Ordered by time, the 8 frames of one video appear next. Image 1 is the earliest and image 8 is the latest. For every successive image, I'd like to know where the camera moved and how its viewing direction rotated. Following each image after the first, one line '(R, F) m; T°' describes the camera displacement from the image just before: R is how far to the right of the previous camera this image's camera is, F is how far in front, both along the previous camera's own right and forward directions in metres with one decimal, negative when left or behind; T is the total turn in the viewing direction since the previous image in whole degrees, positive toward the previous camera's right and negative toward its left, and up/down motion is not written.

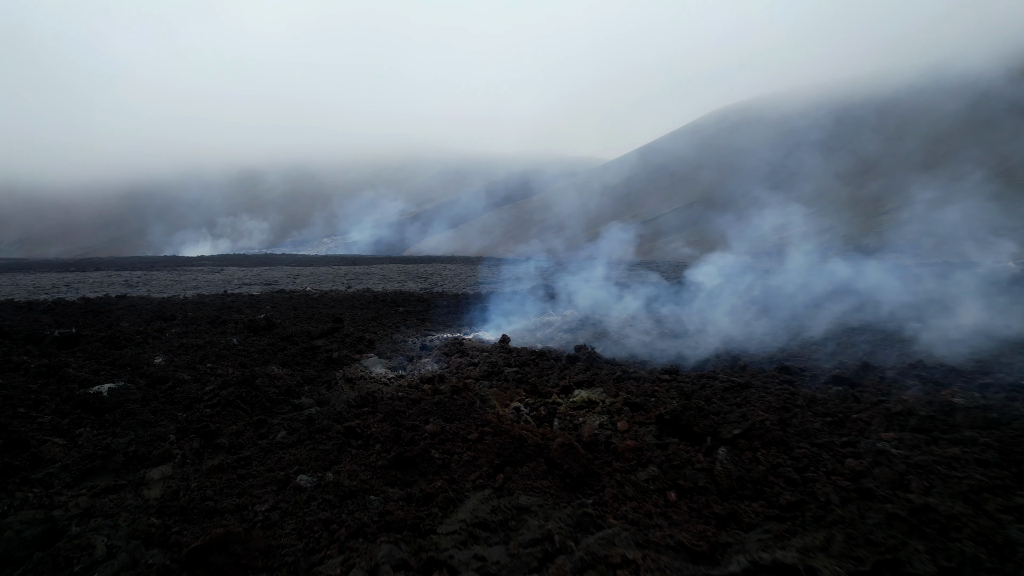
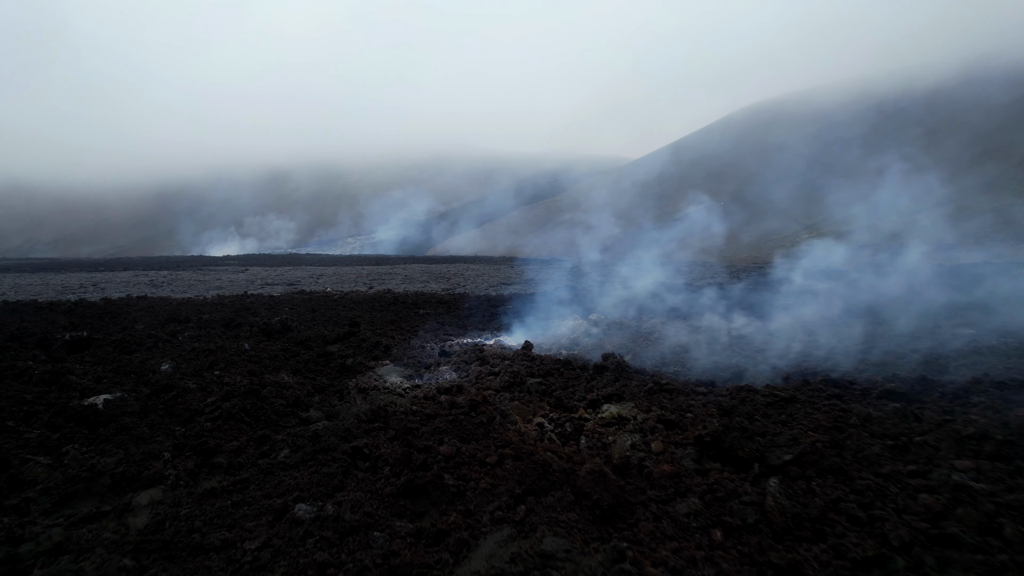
(0.0, +0.5) m; -2°
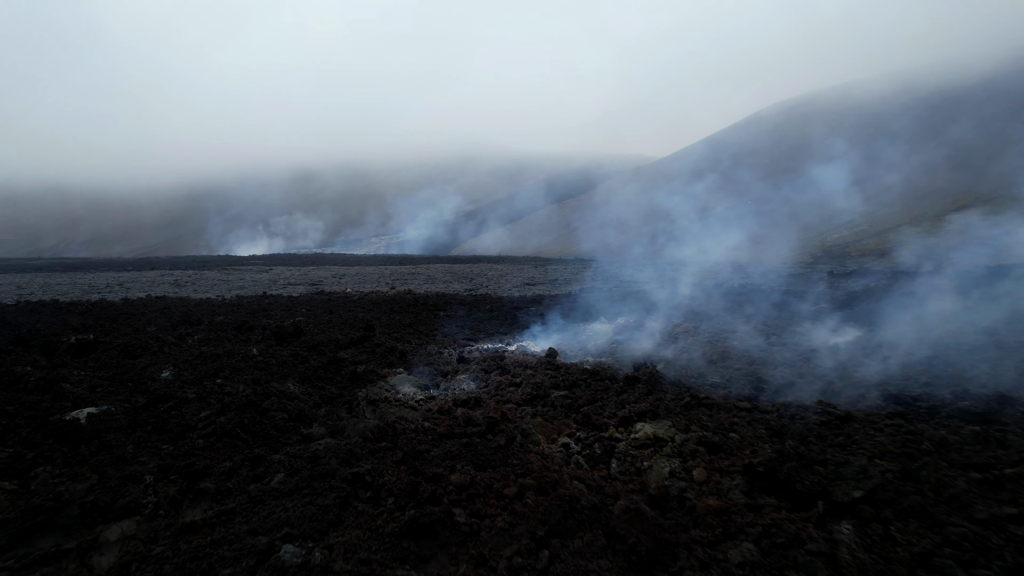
(0.0, +0.6) m; -2°
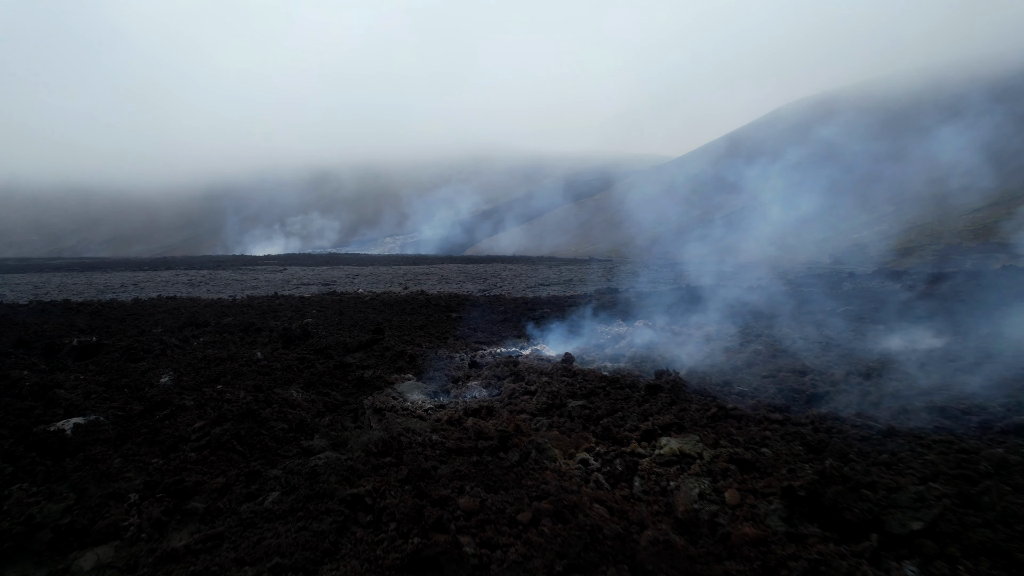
(0.0, +0.4) m; -1°
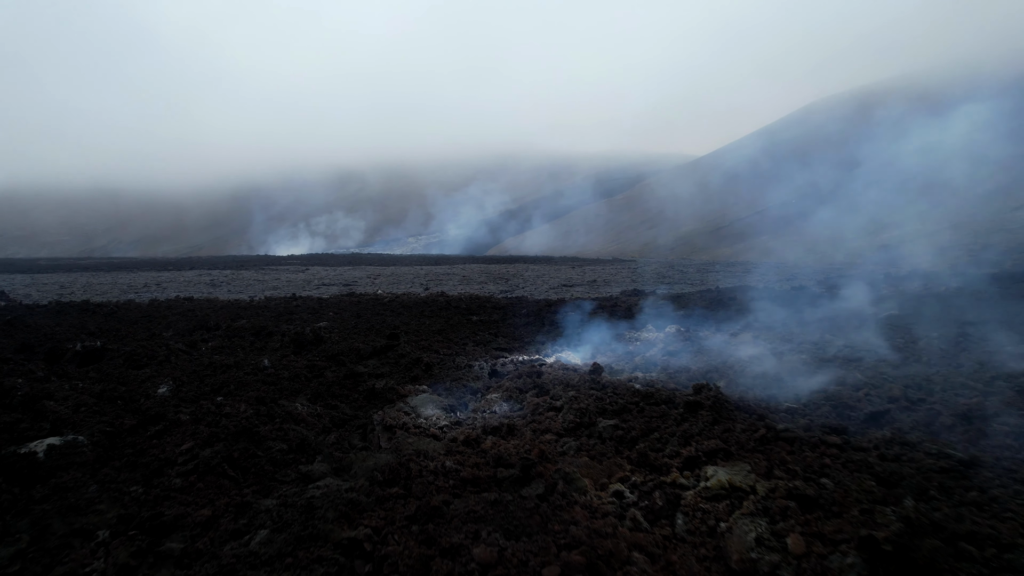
(0.0, +0.6) m; -2°
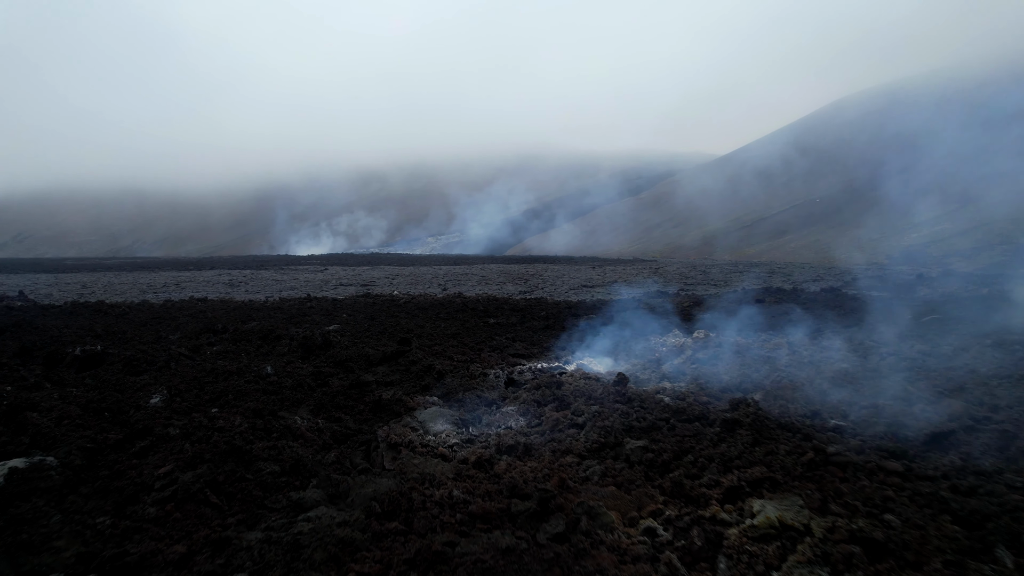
(0.0, +0.5) m; -2°
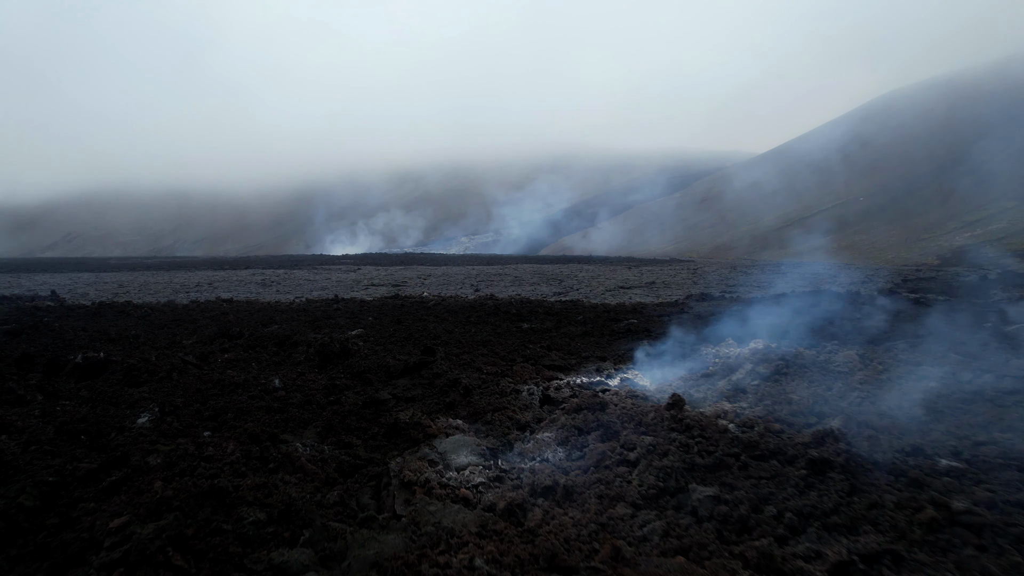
(0.0, +0.8) m; -3°
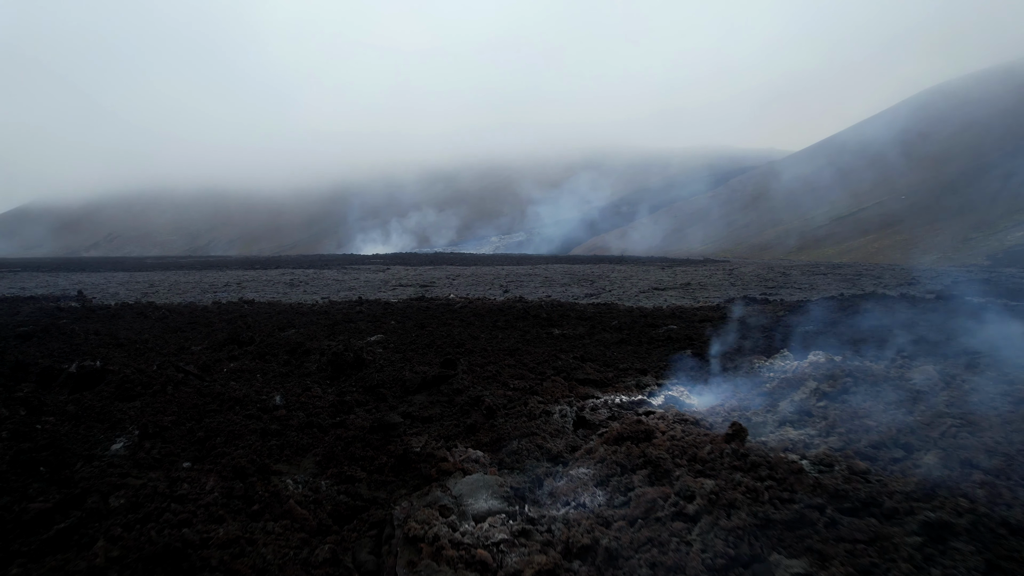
(0.0, +0.8) m; -2°
